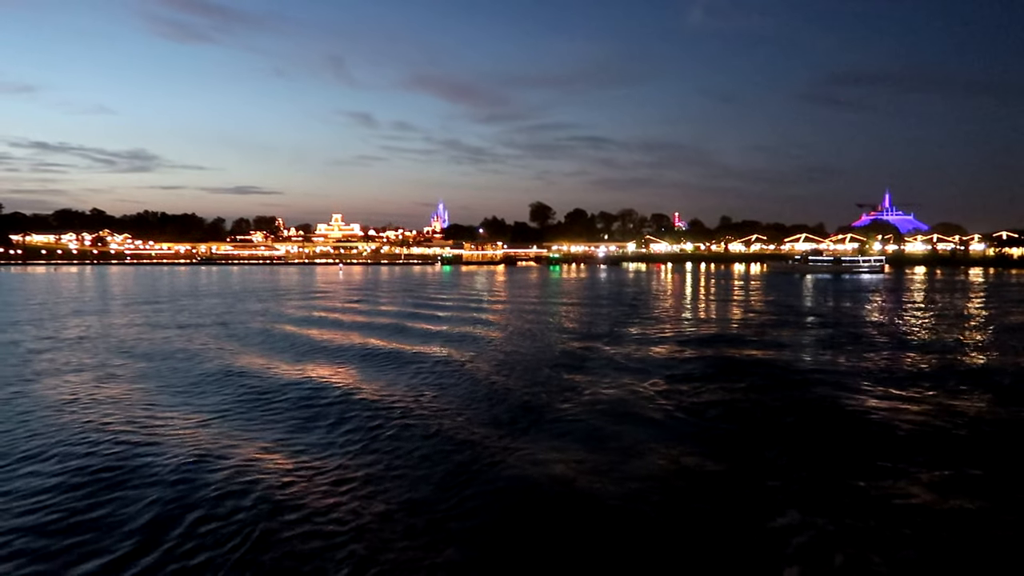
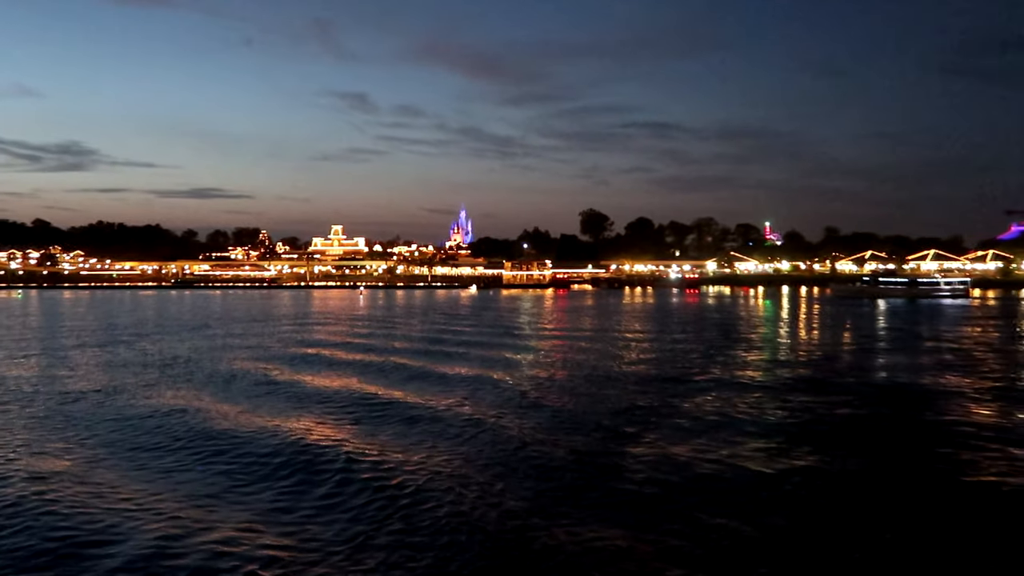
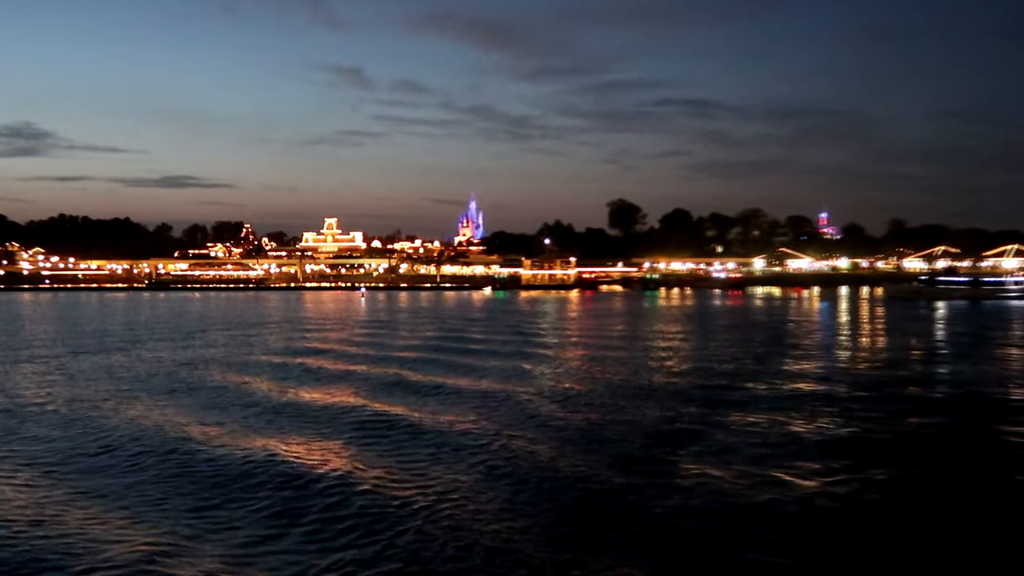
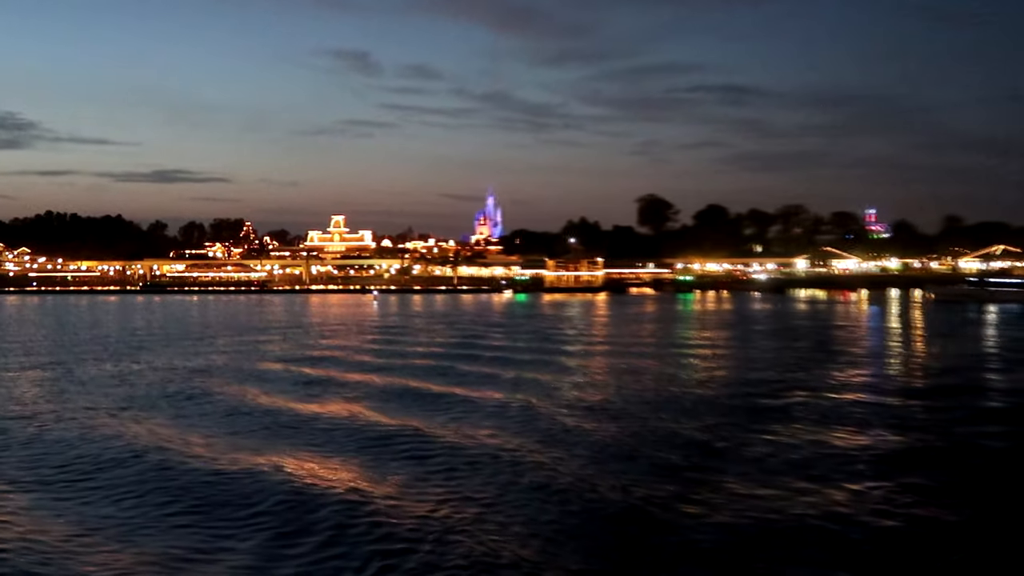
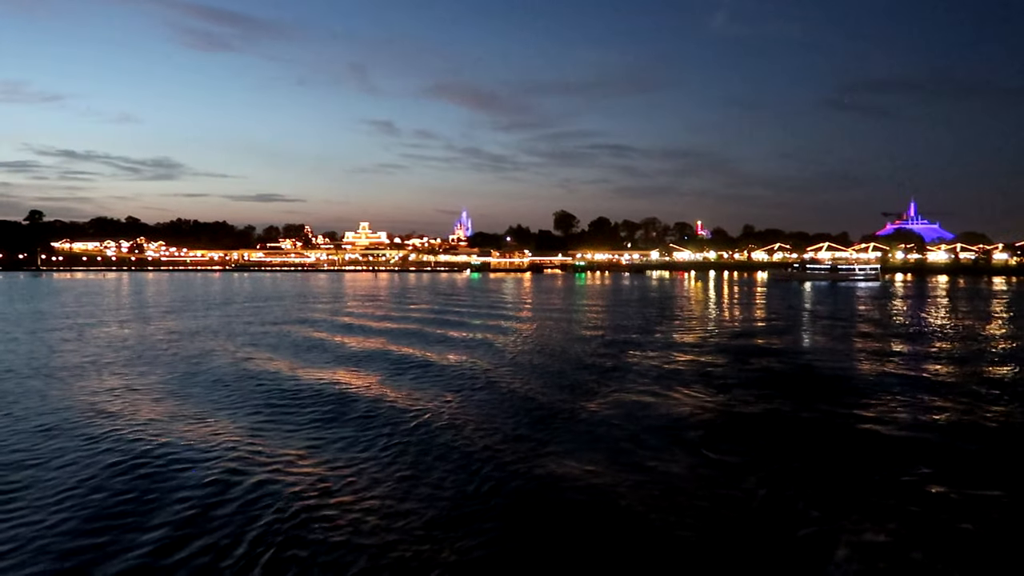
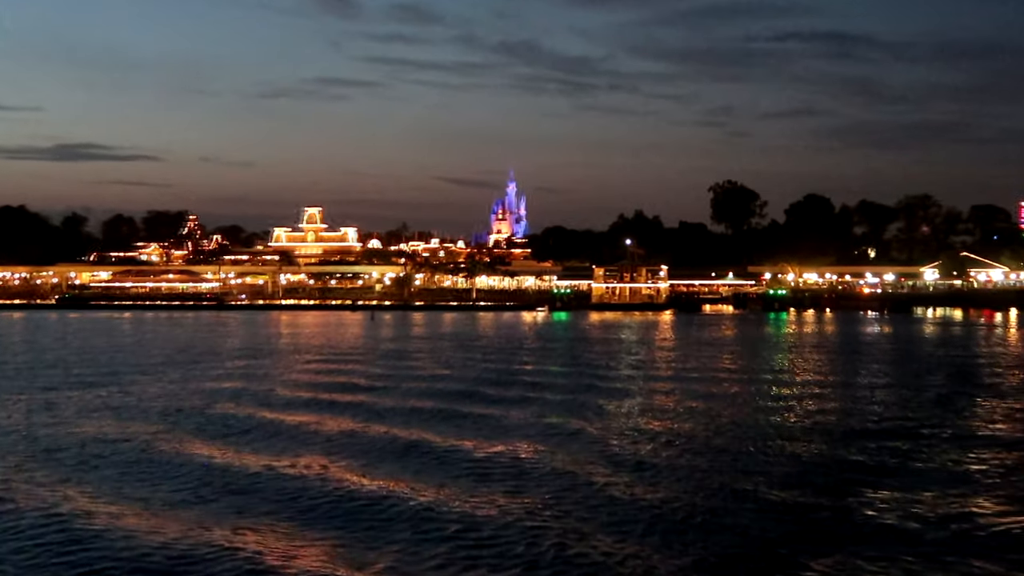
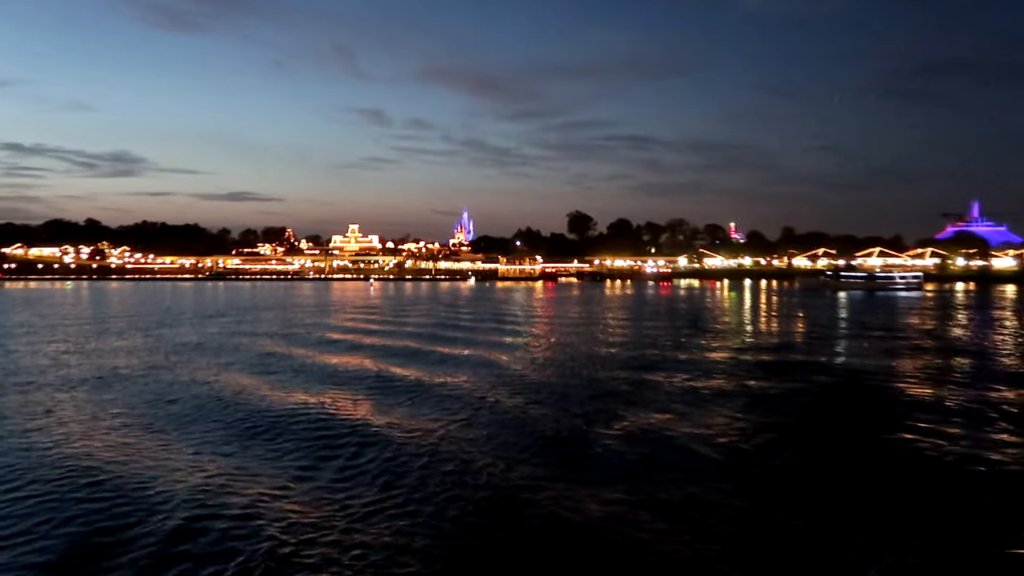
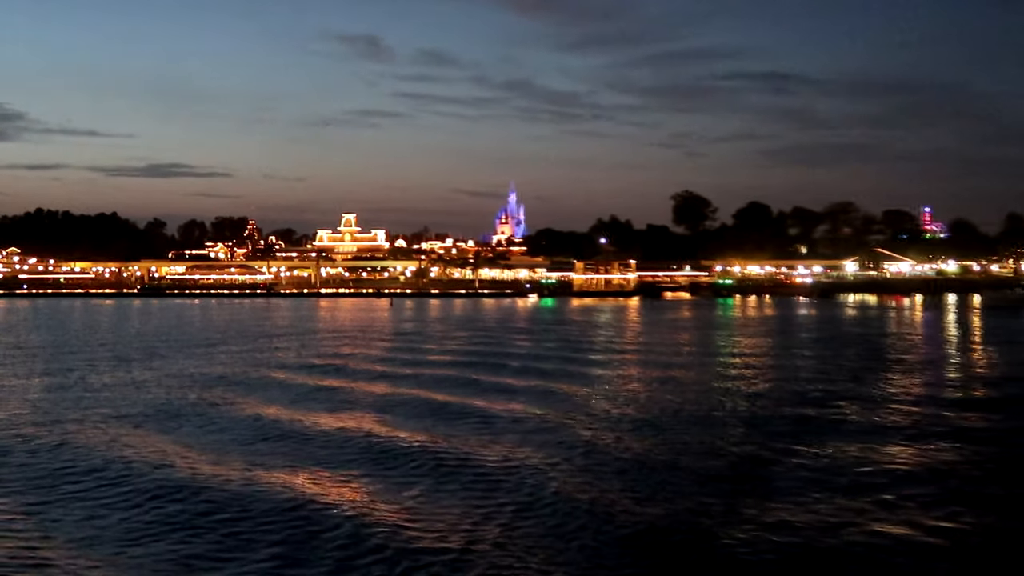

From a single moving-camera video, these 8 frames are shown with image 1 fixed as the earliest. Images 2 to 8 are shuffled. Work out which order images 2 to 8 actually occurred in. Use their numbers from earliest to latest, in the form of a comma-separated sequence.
5, 7, 2, 3, 4, 8, 6
